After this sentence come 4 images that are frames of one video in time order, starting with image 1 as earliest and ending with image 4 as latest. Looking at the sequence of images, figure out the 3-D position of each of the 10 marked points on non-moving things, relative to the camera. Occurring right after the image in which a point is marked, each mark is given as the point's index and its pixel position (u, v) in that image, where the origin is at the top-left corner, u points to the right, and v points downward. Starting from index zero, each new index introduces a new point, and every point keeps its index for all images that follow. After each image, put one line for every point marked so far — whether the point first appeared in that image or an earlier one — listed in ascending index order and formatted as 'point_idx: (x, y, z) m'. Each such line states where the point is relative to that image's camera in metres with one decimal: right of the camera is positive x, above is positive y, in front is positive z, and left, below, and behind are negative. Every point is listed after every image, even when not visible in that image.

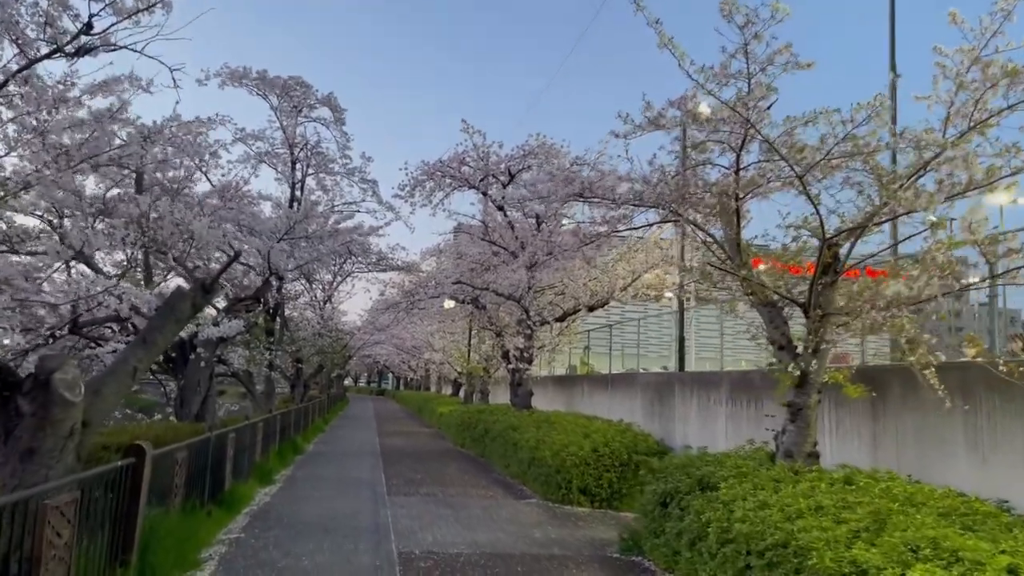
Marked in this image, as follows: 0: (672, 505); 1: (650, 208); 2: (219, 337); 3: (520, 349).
0: (+1.3, -1.8, +6.9) m
1: (+1.3, +0.8, +7.9) m
2: (-4.1, -0.7, +11.5) m
3: (+0.2, -1.3, +17.9) m
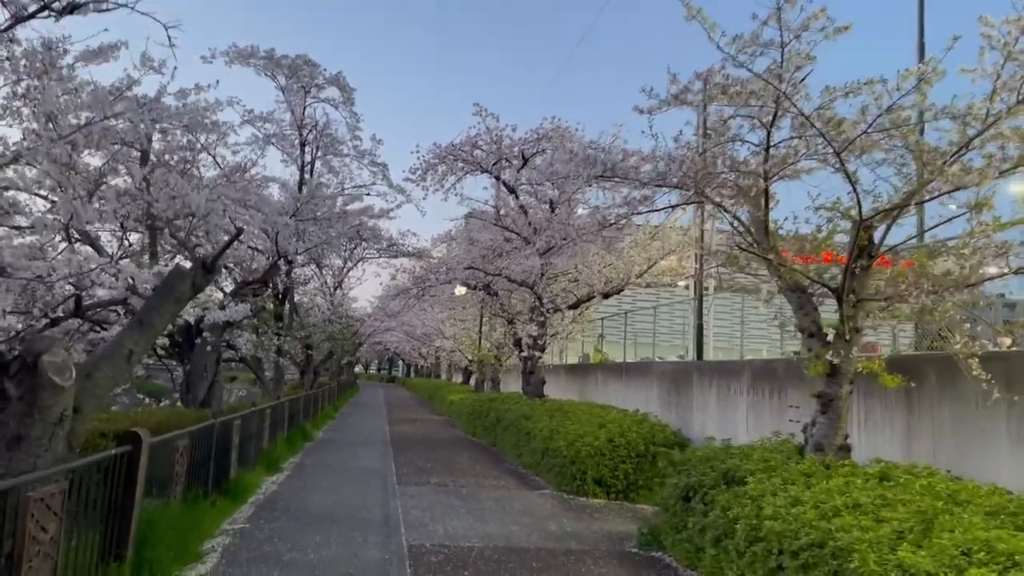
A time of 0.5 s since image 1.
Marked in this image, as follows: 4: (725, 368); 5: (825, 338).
0: (+1.5, -1.7, +6.6) m
1: (+1.5, +0.9, +7.5) m
2: (-3.9, -0.5, +11.2) m
3: (+0.4, -1.0, +17.6) m
4: (+2.8, -1.1, +10.9) m
5: (+2.6, -0.4, +7.0) m
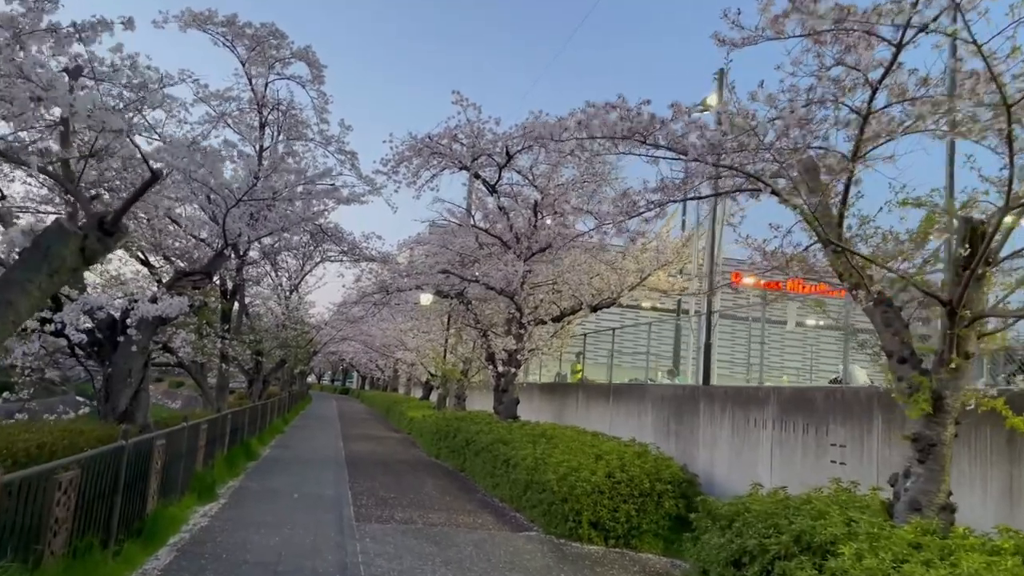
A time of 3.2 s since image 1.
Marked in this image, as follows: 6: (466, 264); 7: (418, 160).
0: (+1.5, -1.7, +5.0) m
1: (+1.6, +0.9, +6.0) m
2: (-4.0, -0.3, +9.4) m
3: (-0.1, -1.2, +16.0) m
4: (+2.6, -1.2, +9.4) m
5: (+2.7, -0.5, +5.5) m
6: (-0.9, +0.5, +16.0) m
7: (-1.8, +2.5, +16.1) m
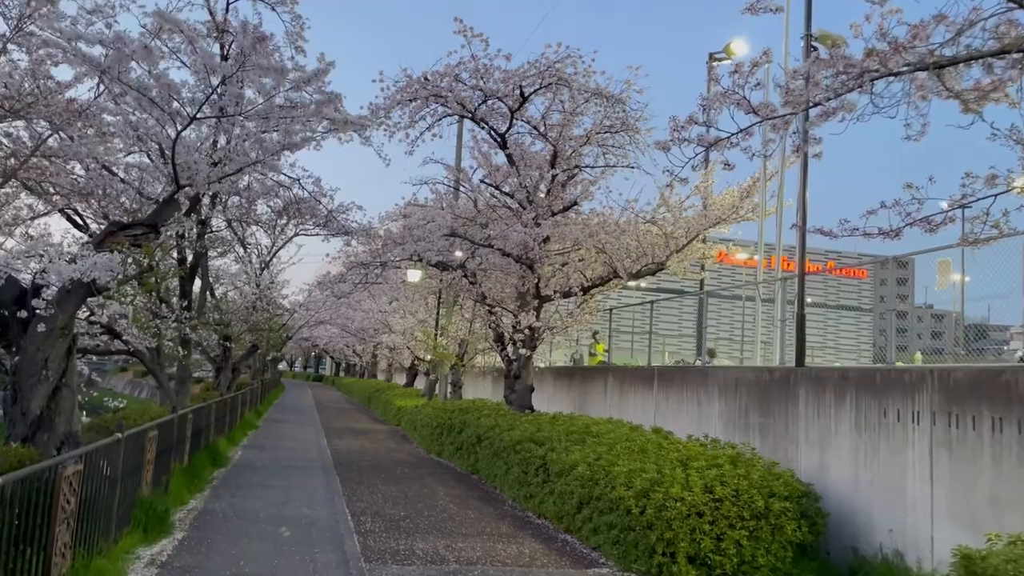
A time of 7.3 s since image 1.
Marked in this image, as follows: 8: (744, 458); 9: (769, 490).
0: (+2.1, -1.4, +2.7) m
1: (+2.1, +1.2, +3.6) m
2: (-3.5, 0.0, +6.8) m
3: (+0.2, -0.7, +13.6) m
4: (+3.1, -0.8, +7.1) m
5: (+3.3, -0.1, +3.2) m
6: (-0.6, +1.0, +13.5) m
7: (-1.6, +3.0, +13.5) m
8: (+2.1, -1.5, +7.5) m
9: (+2.1, -1.6, +6.8) m
